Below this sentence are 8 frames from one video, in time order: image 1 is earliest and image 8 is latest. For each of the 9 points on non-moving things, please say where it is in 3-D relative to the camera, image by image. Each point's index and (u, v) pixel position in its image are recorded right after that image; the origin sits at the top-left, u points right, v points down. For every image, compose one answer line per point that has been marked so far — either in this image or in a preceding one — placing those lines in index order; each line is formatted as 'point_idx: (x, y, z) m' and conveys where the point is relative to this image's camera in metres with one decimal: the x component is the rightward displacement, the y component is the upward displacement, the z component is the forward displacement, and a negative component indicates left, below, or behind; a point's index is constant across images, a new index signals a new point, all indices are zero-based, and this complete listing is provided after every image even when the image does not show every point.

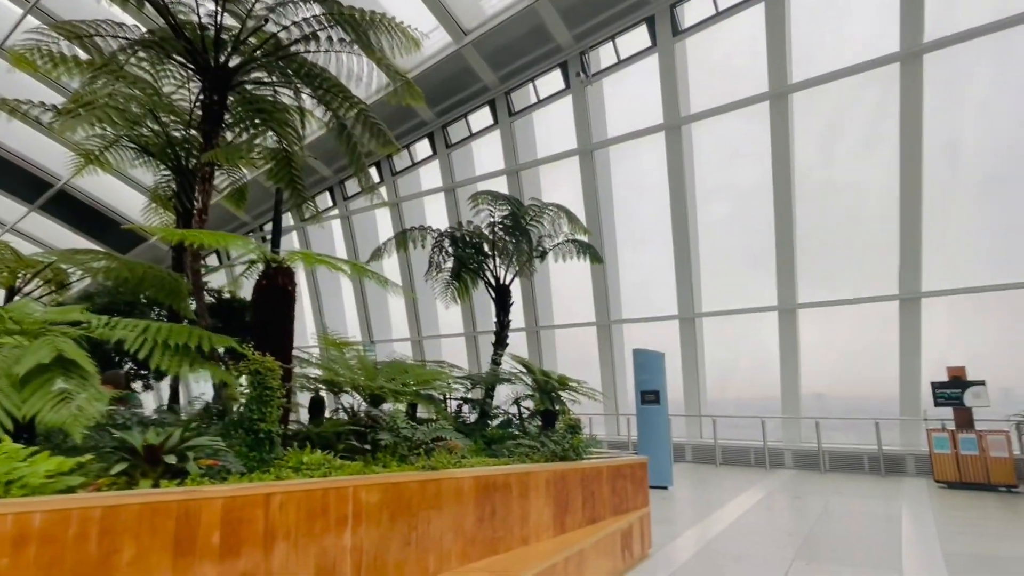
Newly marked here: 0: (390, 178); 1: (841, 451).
0: (-2.2, +2.0, +10.3) m
1: (+3.9, -1.9, +7.0) m
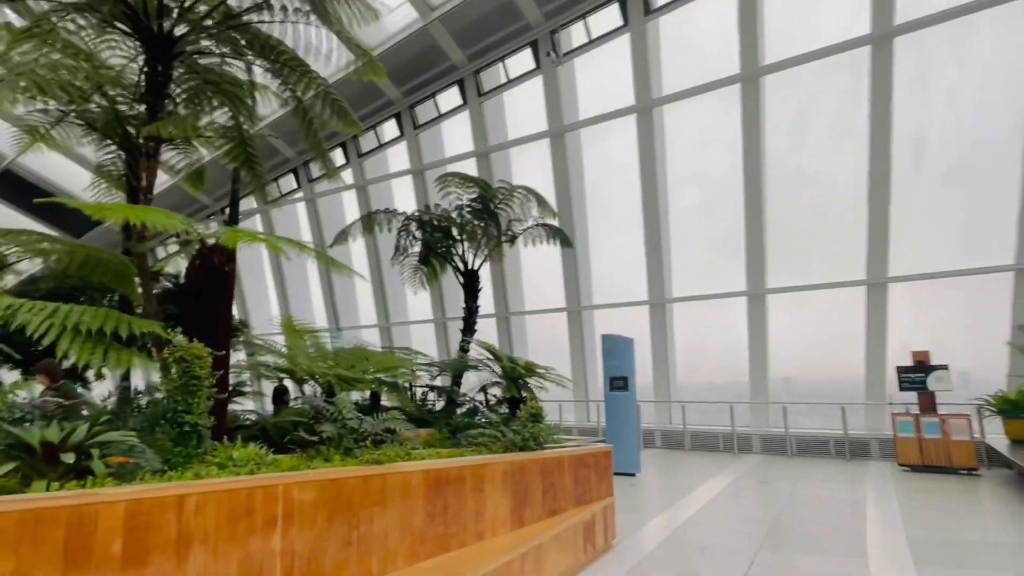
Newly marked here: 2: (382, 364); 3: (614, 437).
0: (-2.7, +2.2, +10.0) m
1: (+3.5, -1.8, +7.0) m
2: (-1.1, -0.6, +4.8) m
3: (+1.0, -1.5, +5.9) m
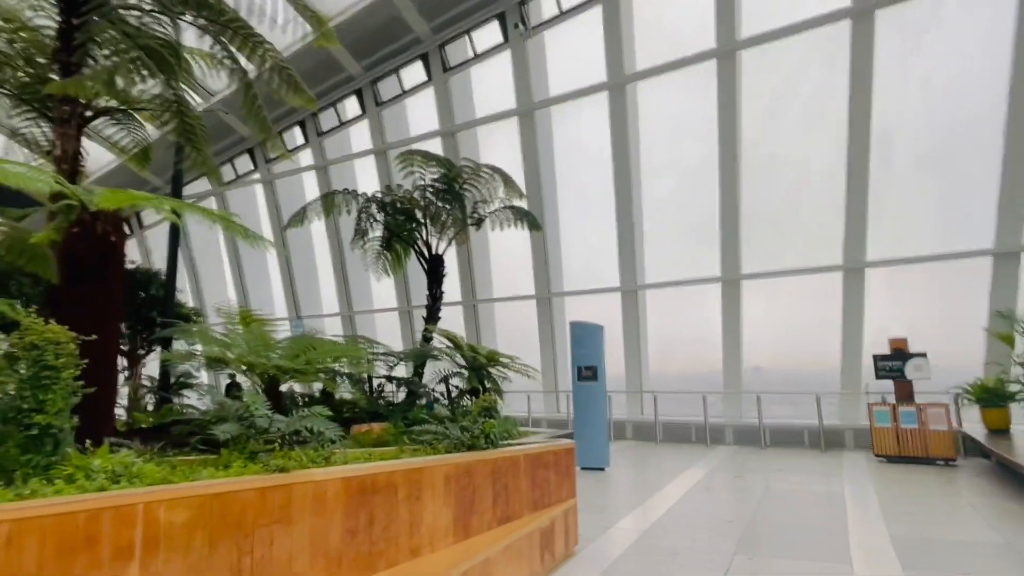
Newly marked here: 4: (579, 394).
0: (-3.2, +2.4, +9.5) m
1: (+3.1, -1.6, +6.8) m
2: (-1.4, -0.5, +4.4) m
3: (+0.7, -1.3, +5.6) m
4: (+0.6, -1.0, +5.7) m
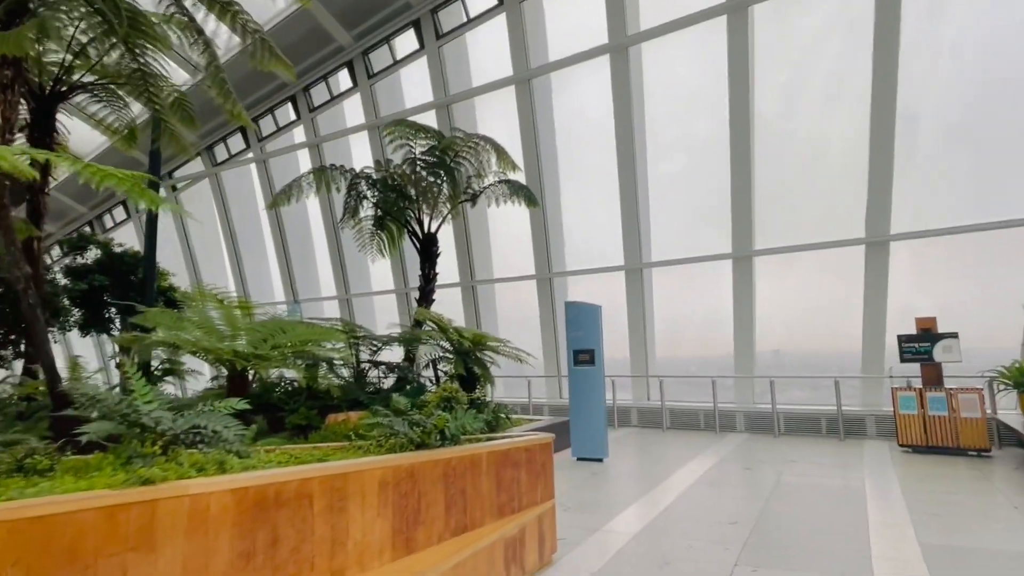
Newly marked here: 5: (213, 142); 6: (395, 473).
0: (-3.2, +2.7, +9.1) m
1: (+3.1, -1.4, +6.4) m
2: (-1.5, -0.3, +4.0) m
3: (+0.6, -1.1, +5.2) m
4: (+0.6, -0.8, +5.3) m
5: (-5.1, +2.5, +10.0) m
6: (-0.4, -0.6, +1.9) m
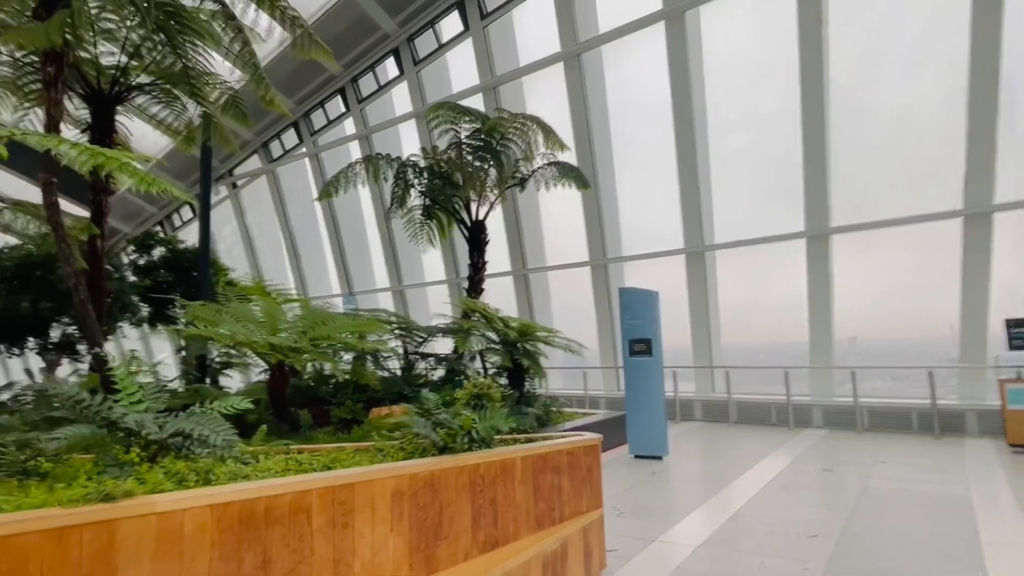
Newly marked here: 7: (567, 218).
0: (-2.4, +2.8, +9.1) m
1: (+3.7, -1.2, +5.8) m
2: (-1.2, -0.3, +3.9) m
3: (+1.0, -1.0, +4.8) m
4: (+1.0, -0.7, +4.9) m
5: (-4.2, +2.6, +10.2) m
6: (-0.3, -0.6, +1.7) m
7: (+0.7, +0.9, +8.0) m
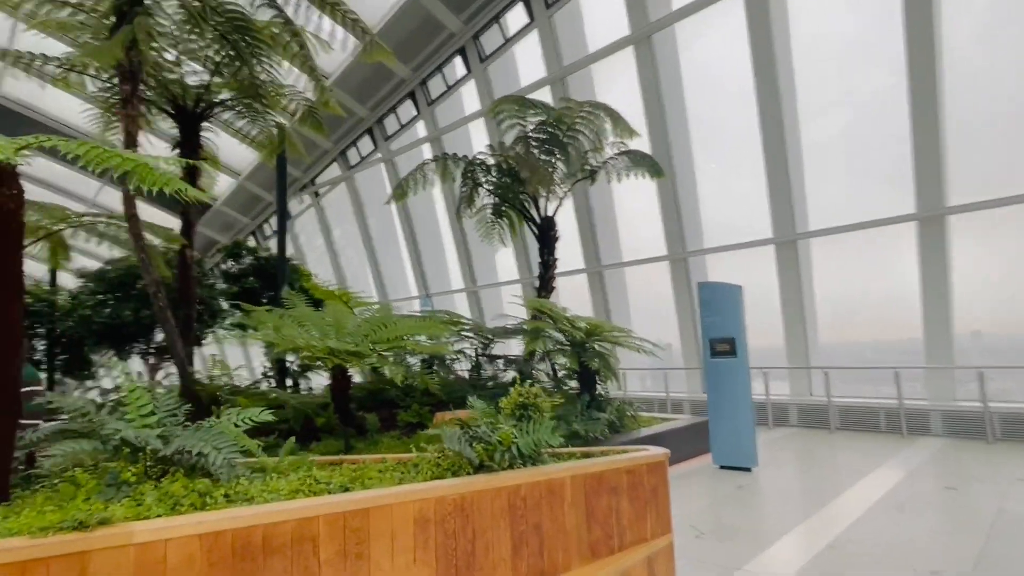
0: (-1.3, +2.8, +9.1) m
1: (+4.3, -1.0, +5.0) m
2: (-0.8, -0.3, +3.8) m
3: (+1.6, -1.0, +4.4) m
4: (+1.6, -0.7, +4.5) m
5: (-3.0, +2.5, +10.4) m
6: (-0.2, -0.6, +1.5) m
7: (+1.7, +1.0, +7.6) m
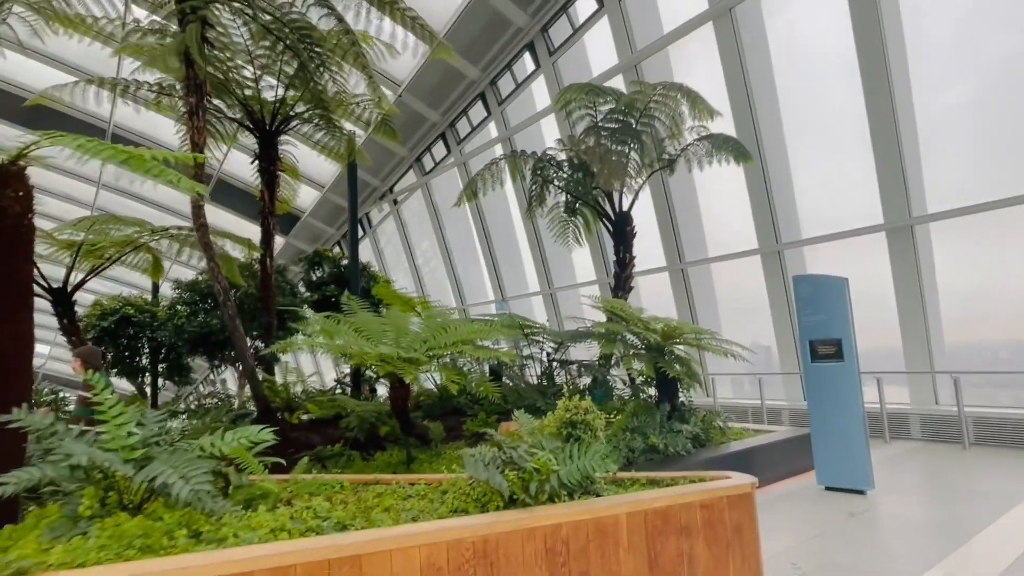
0: (-0.2, +2.7, +8.9) m
1: (+4.8, -0.9, +4.0) m
2: (-0.4, -0.3, +3.6) m
3: (+2.1, -0.9, +3.8) m
4: (+2.0, -0.6, +4.0) m
5: (-1.6, +2.4, +10.5) m
6: (-0.1, -0.5, +1.2) m
7: (+2.6, +1.0, +7.0) m
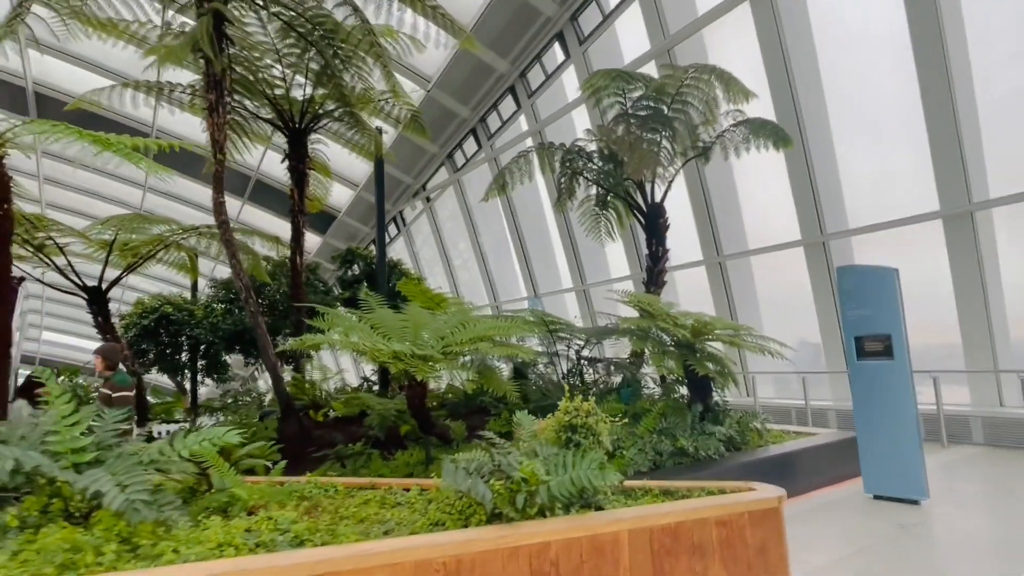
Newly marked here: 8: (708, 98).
0: (+0.2, +2.8, +8.8) m
1: (+5.0, -0.9, +3.5) m
2: (-0.2, -0.3, +3.4) m
3: (+2.2, -0.9, +3.5) m
4: (+2.2, -0.6, +3.7) m
5: (-1.1, +2.5, +10.4) m
6: (-0.2, -0.5, +1.1) m
7: (+2.9, +1.1, +6.6) m
8: (+1.8, +1.7, +5.4) m
